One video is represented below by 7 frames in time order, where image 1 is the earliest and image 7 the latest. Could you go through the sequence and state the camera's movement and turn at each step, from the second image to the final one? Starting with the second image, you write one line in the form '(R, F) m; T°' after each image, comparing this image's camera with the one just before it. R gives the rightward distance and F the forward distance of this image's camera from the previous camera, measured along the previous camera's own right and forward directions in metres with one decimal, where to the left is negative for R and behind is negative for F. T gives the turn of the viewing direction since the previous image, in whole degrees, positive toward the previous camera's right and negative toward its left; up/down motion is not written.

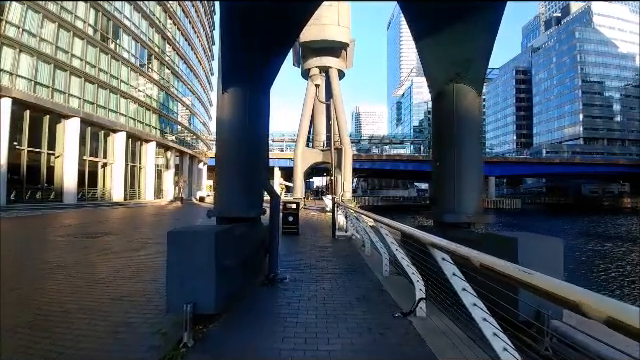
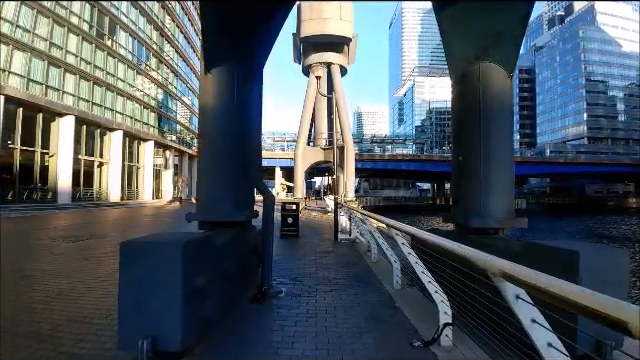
(0.0, +1.0) m; 0°
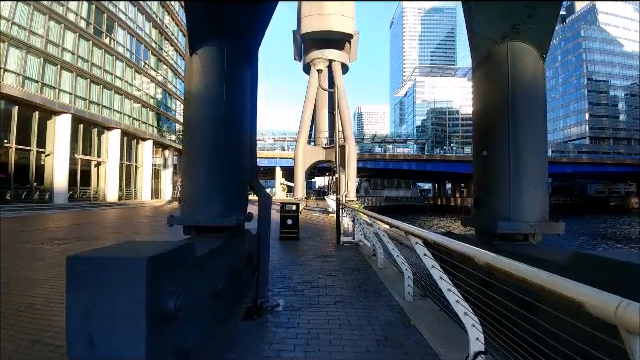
(0.0, +0.7) m; 0°
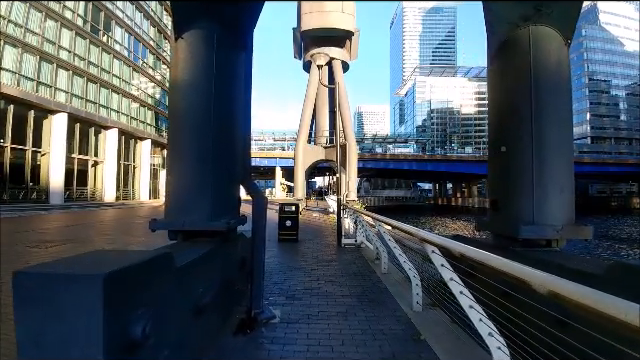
(0.0, +0.5) m; 0°
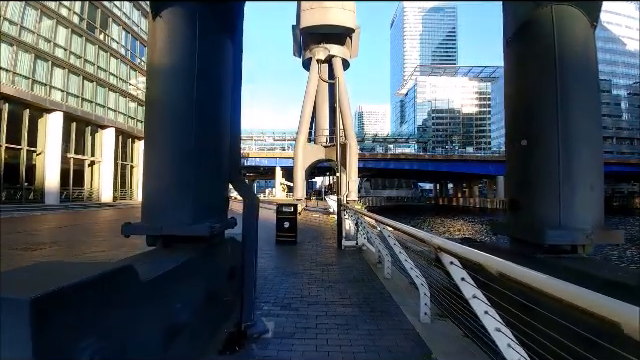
(0.0, +0.5) m; 0°
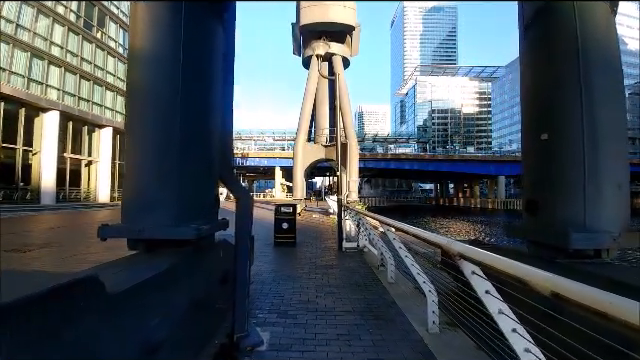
(0.0, +0.3) m; 0°
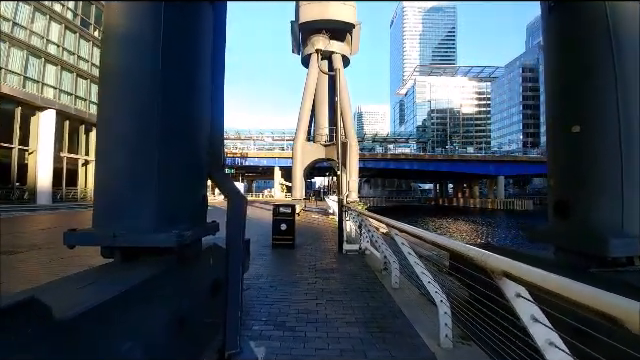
(0.0, +0.4) m; 0°
